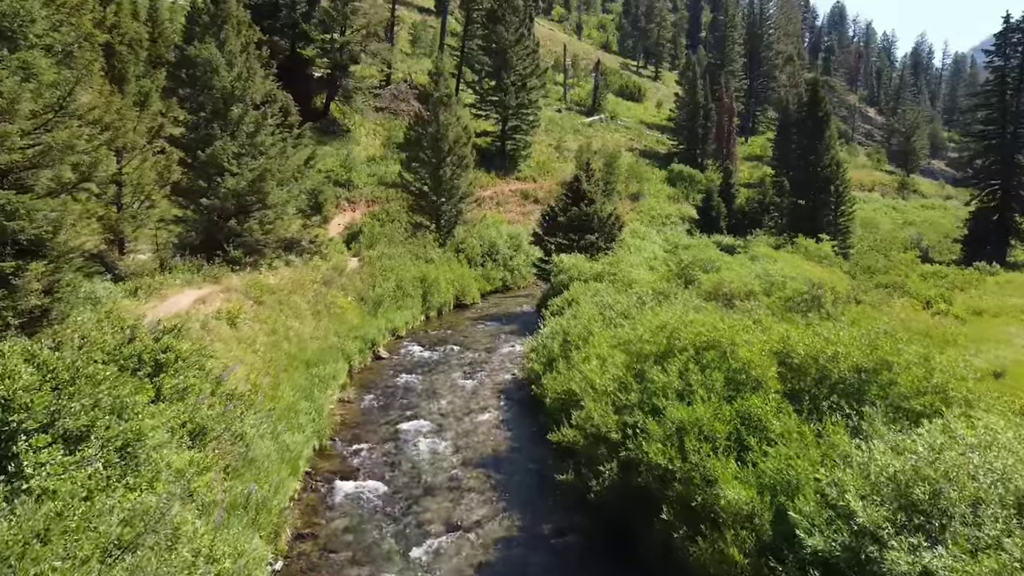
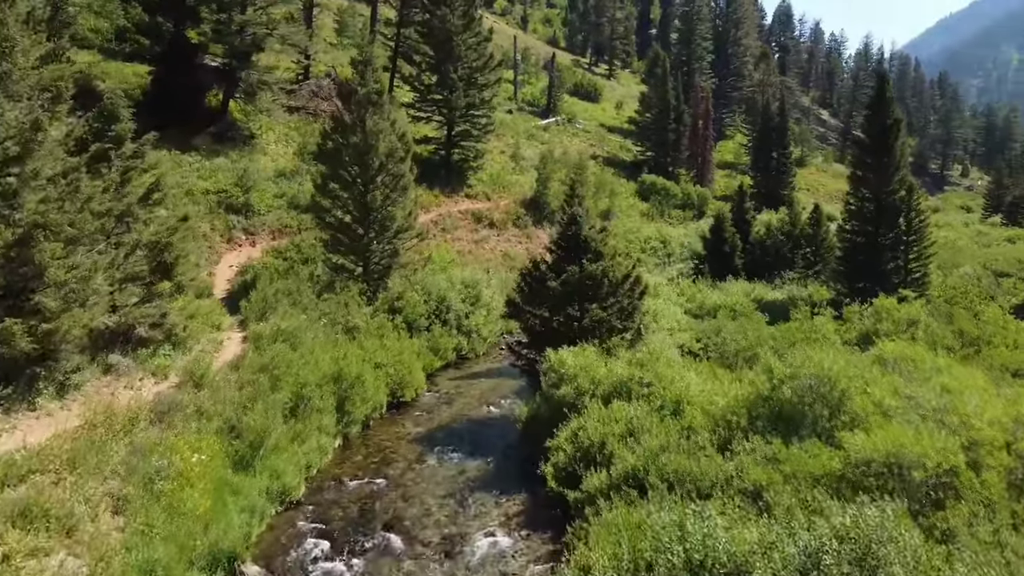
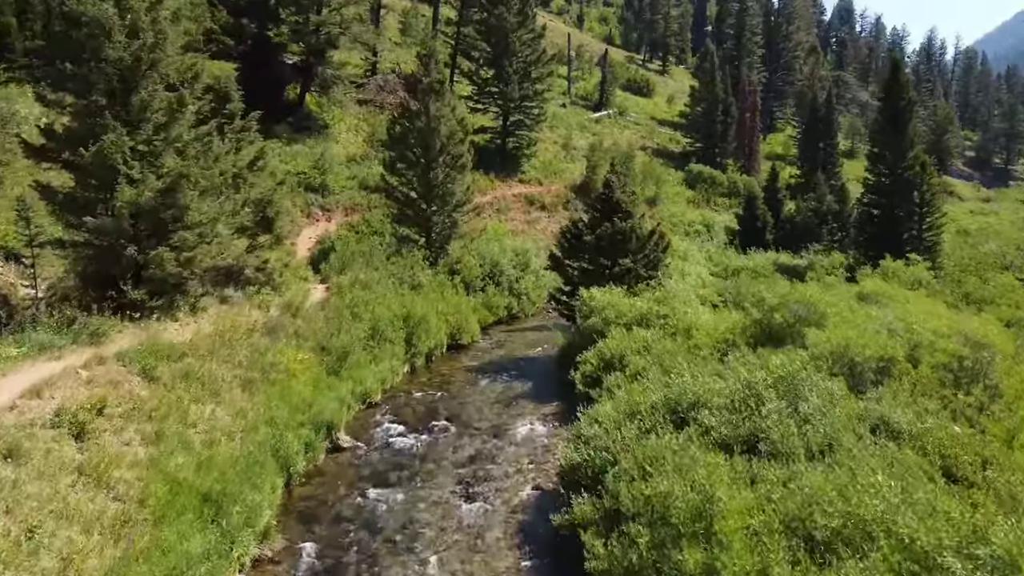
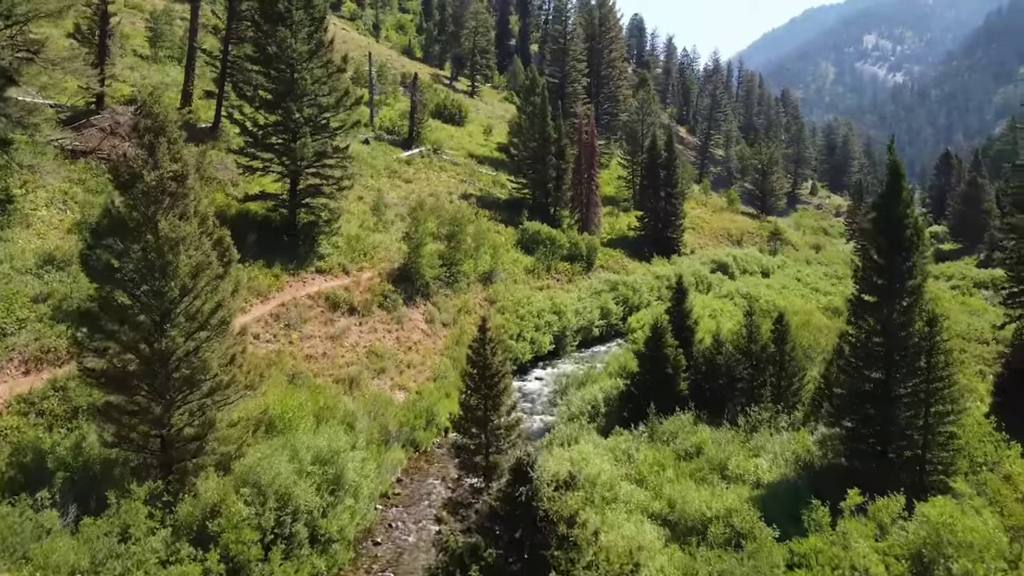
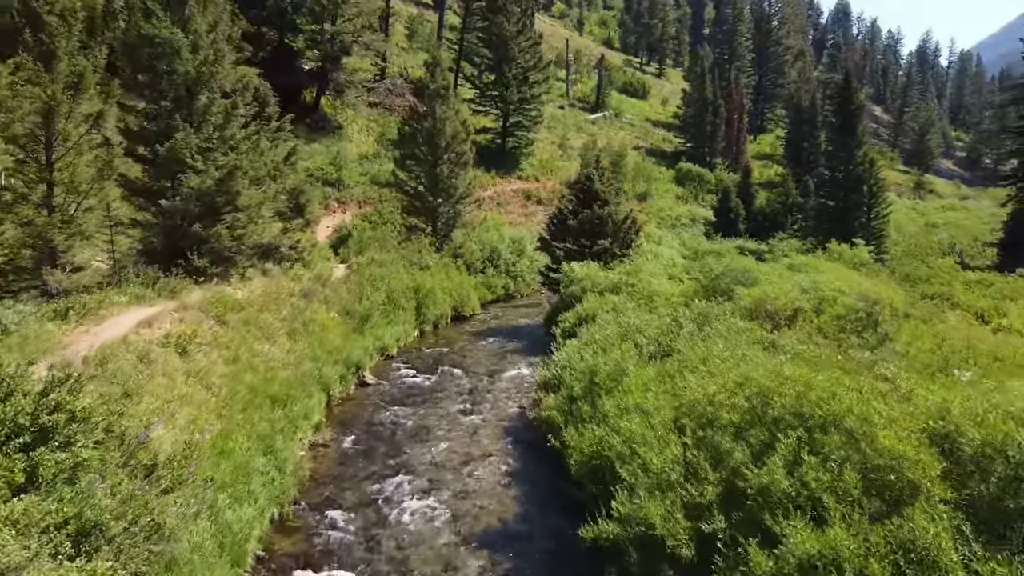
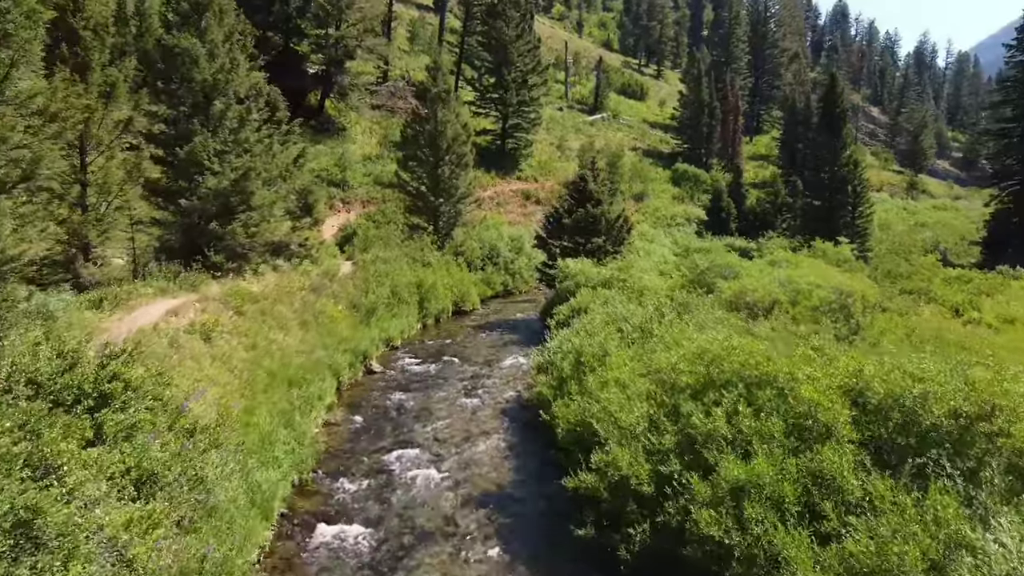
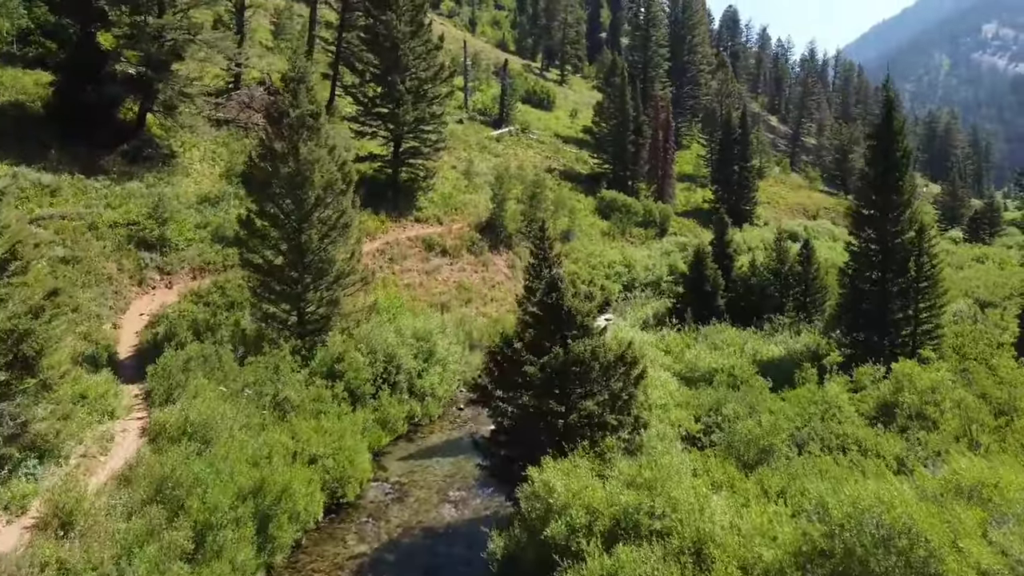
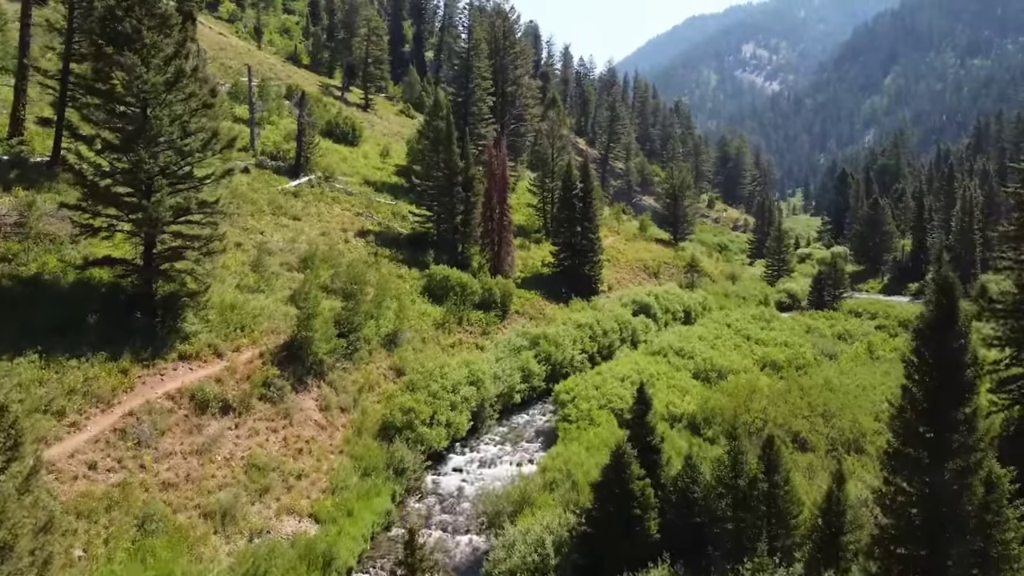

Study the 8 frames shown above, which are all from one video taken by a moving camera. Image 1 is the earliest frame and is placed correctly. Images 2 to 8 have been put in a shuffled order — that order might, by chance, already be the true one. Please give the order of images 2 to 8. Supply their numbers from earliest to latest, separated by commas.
6, 5, 3, 2, 7, 4, 8
